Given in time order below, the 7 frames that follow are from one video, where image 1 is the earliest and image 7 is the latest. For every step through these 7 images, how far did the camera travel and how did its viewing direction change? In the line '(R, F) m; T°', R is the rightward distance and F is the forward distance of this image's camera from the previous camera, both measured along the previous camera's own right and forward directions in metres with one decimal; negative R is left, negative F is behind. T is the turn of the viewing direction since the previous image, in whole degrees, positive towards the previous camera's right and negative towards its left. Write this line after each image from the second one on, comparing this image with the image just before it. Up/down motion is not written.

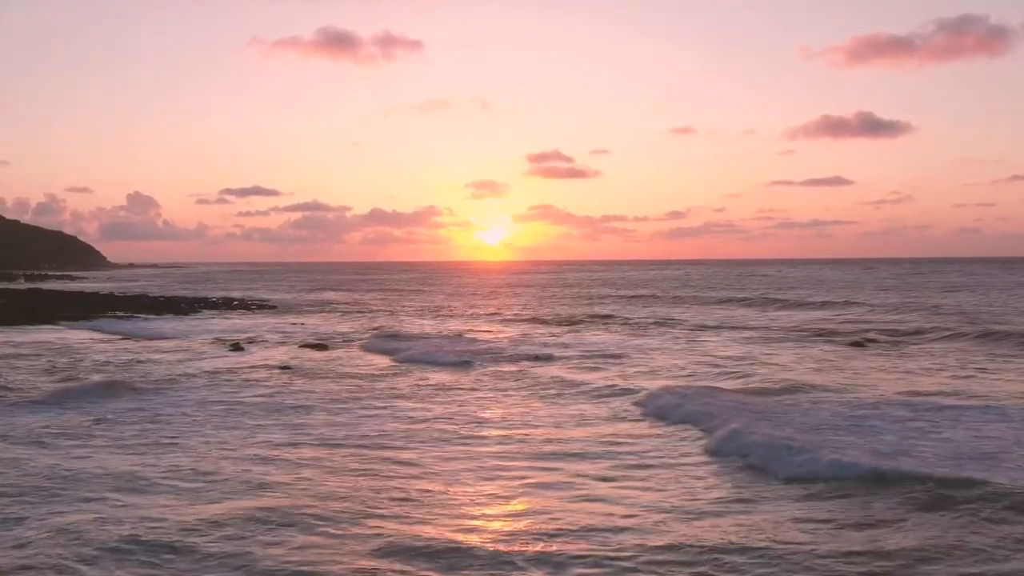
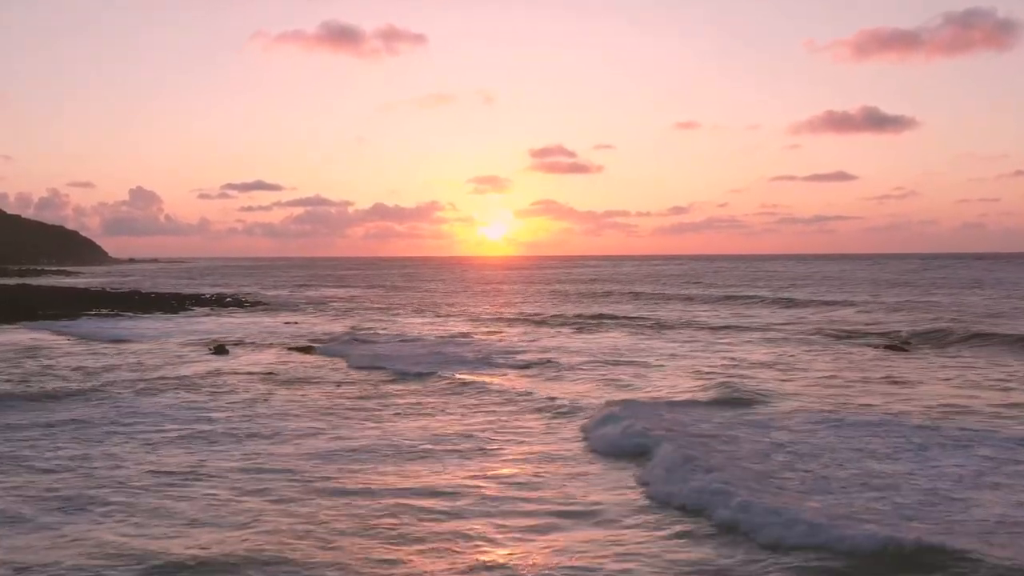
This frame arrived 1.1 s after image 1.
(0.0, +2.2) m; 0°
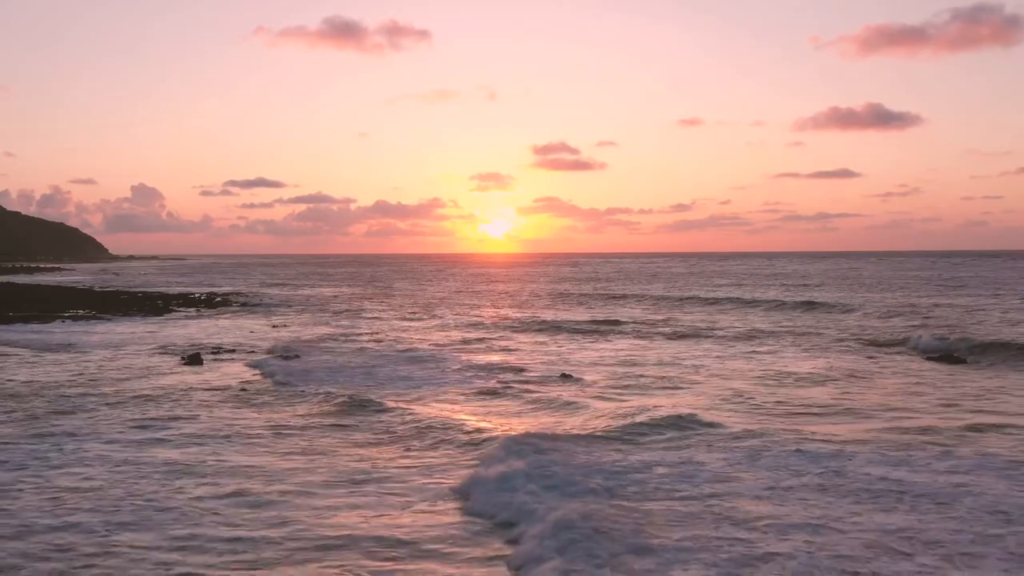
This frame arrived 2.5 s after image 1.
(-0.1, +2.9) m; 0°
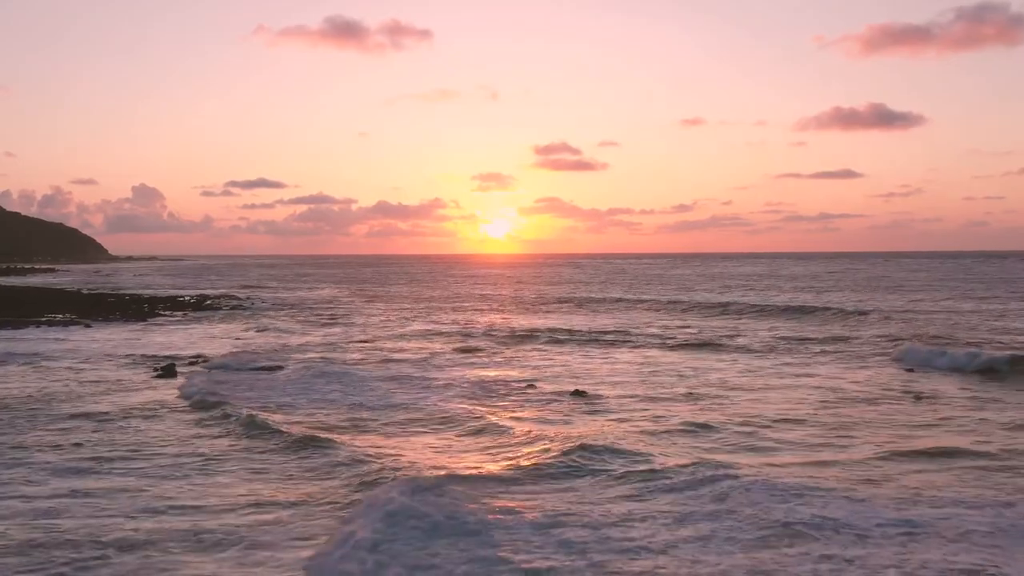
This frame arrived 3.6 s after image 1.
(-0.1, +2.4) m; 0°
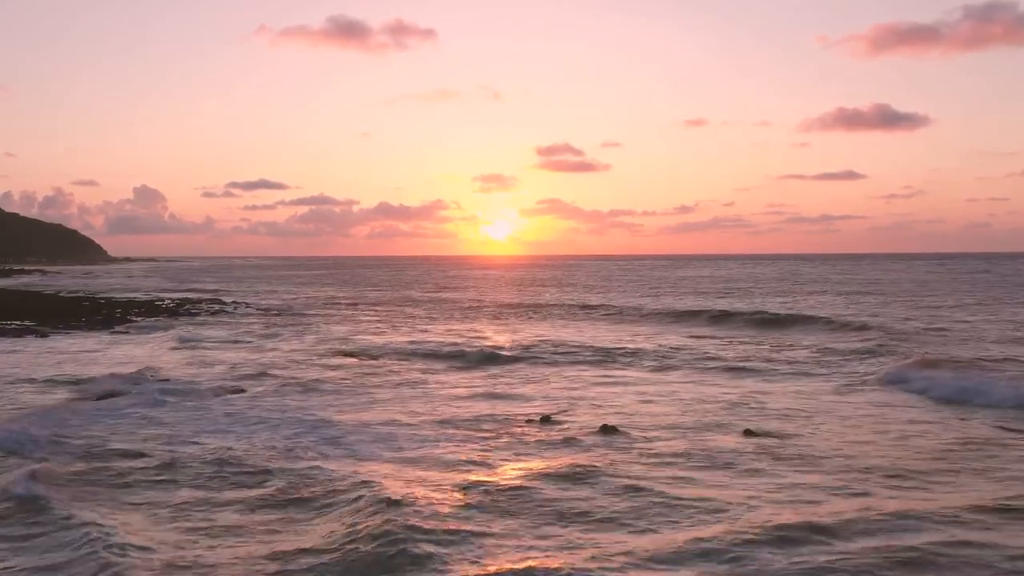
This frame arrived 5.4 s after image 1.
(-0.2, +4.1) m; 0°
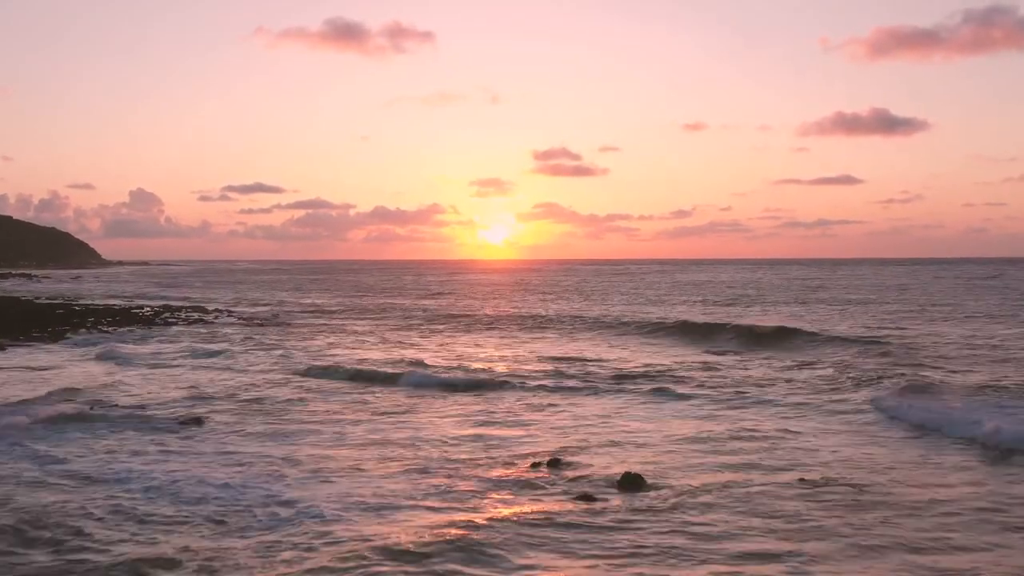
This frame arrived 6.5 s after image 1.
(-0.1, +2.9) m; 0°
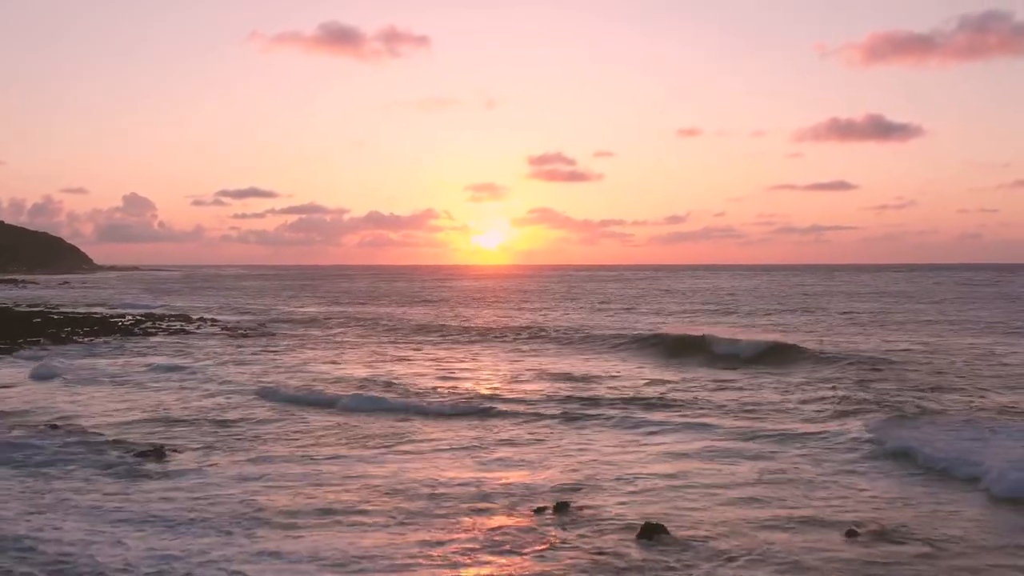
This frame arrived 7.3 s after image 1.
(-0.1, +1.9) m; 0°
